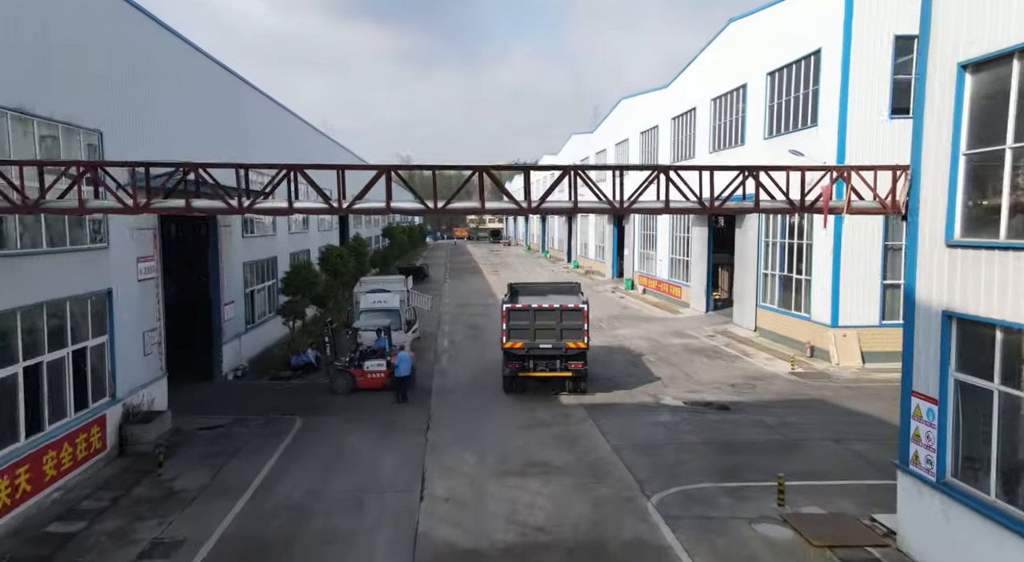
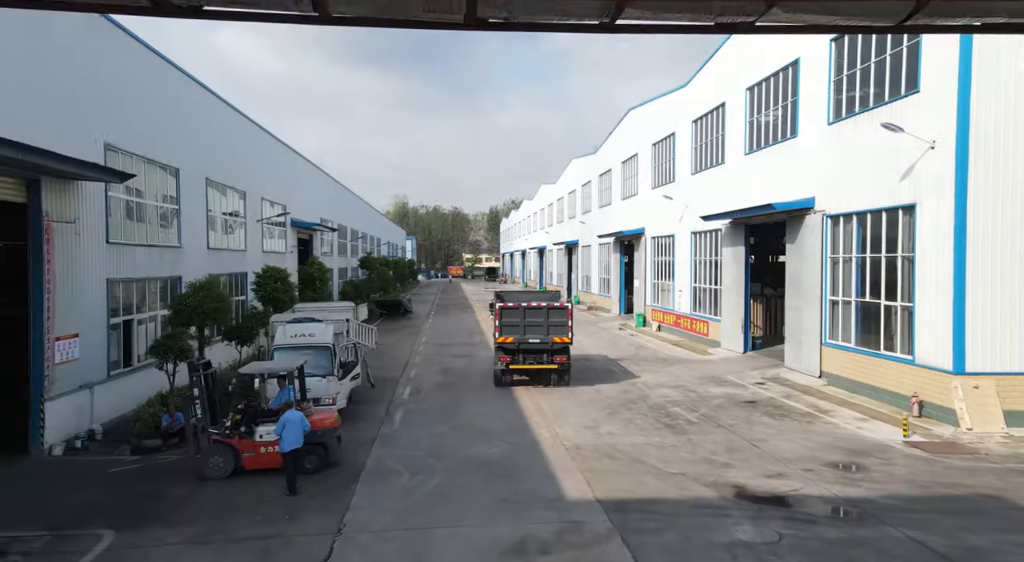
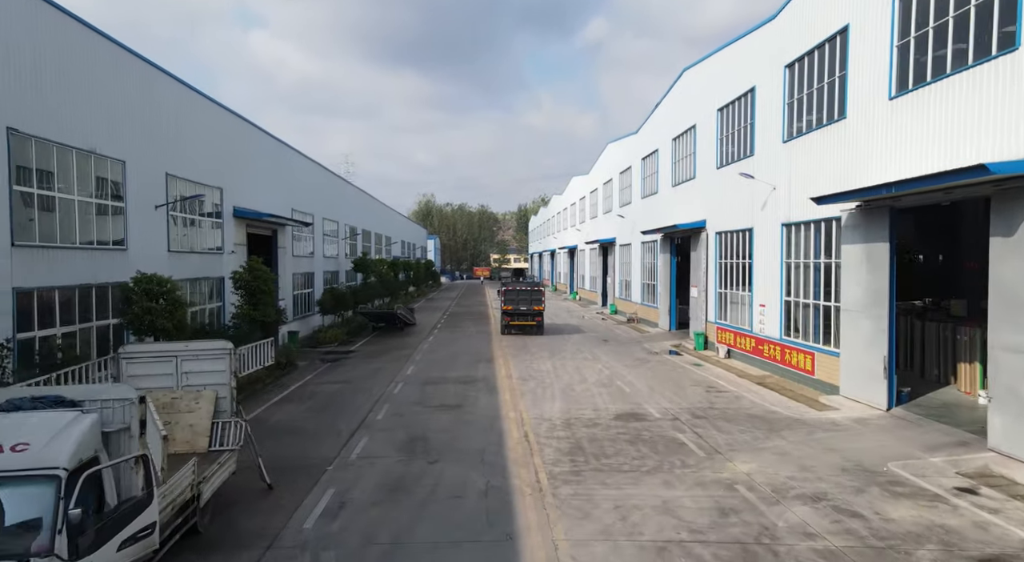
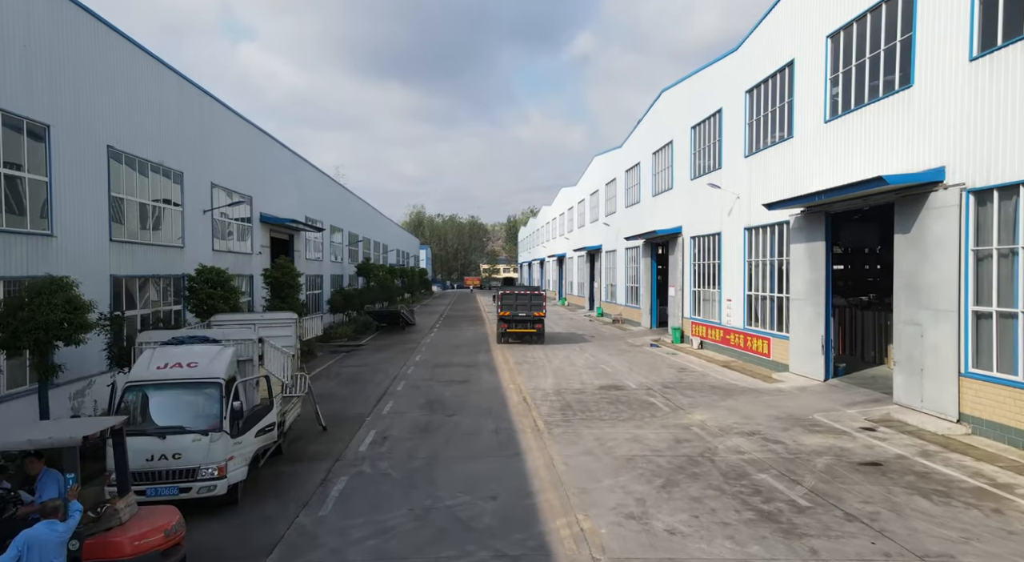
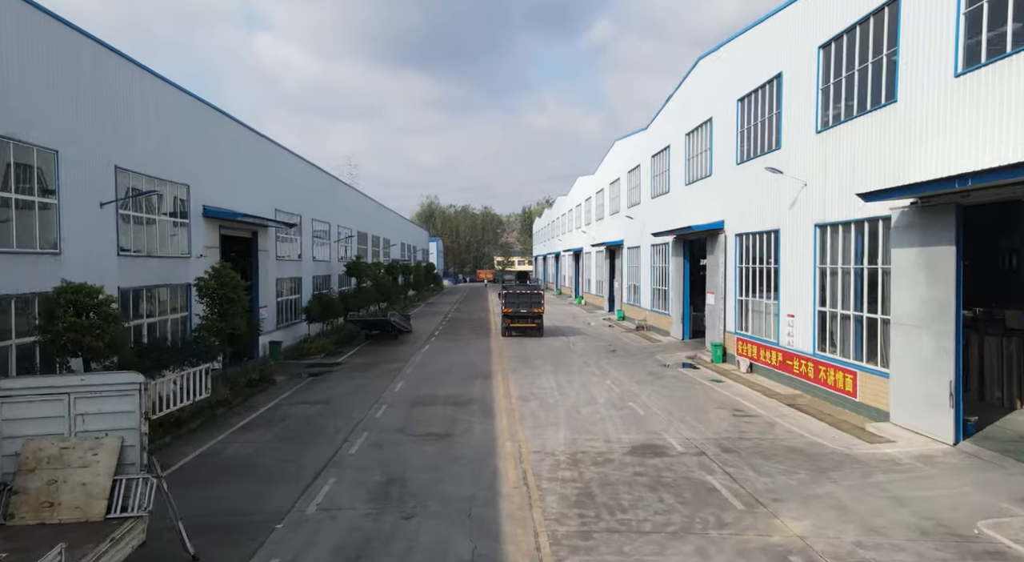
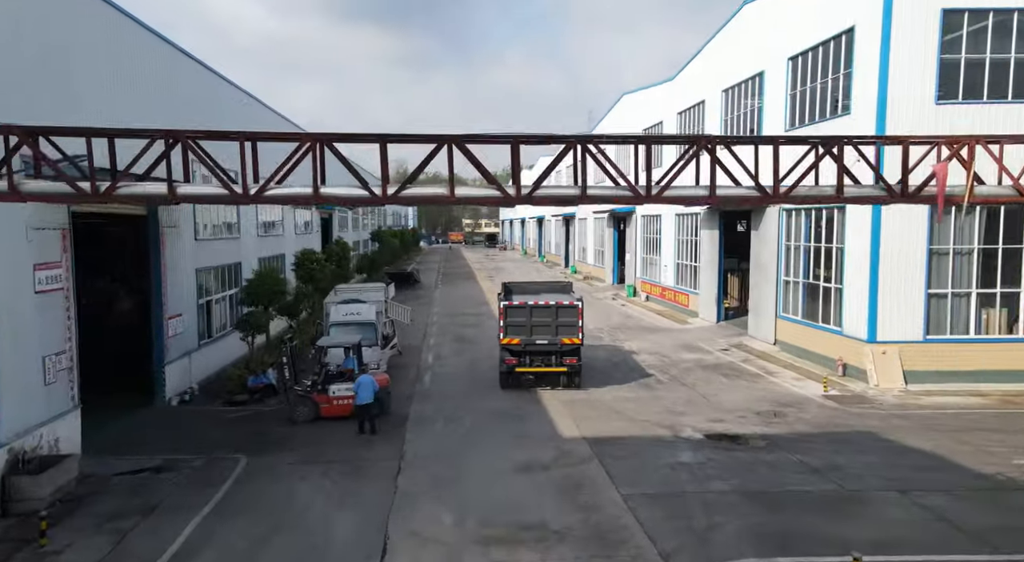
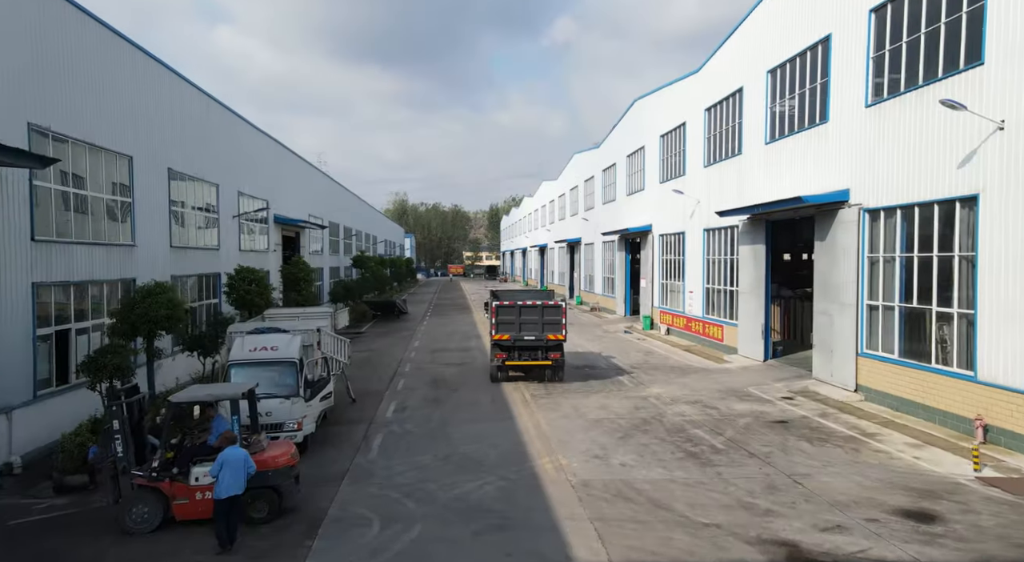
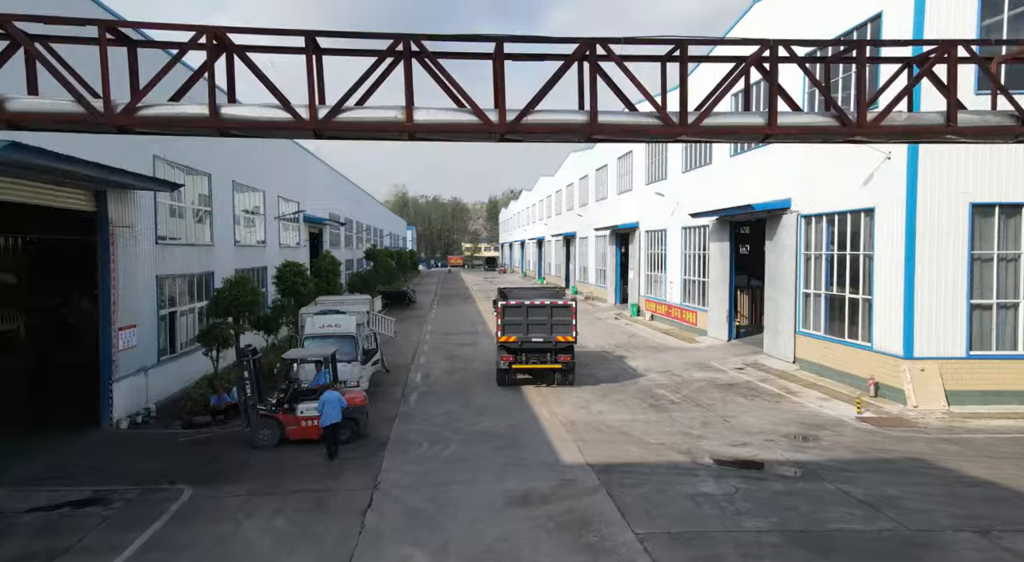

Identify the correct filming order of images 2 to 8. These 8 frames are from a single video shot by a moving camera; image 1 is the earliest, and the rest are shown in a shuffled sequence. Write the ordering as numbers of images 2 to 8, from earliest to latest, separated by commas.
6, 8, 2, 7, 4, 3, 5
